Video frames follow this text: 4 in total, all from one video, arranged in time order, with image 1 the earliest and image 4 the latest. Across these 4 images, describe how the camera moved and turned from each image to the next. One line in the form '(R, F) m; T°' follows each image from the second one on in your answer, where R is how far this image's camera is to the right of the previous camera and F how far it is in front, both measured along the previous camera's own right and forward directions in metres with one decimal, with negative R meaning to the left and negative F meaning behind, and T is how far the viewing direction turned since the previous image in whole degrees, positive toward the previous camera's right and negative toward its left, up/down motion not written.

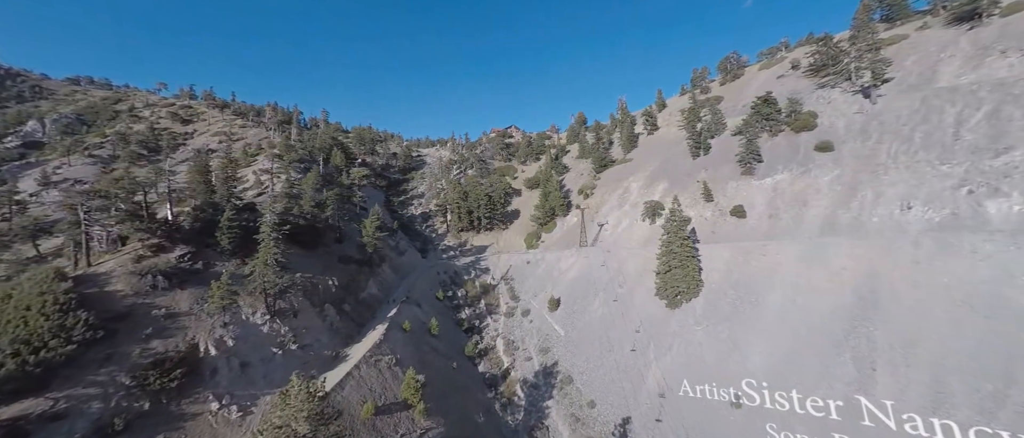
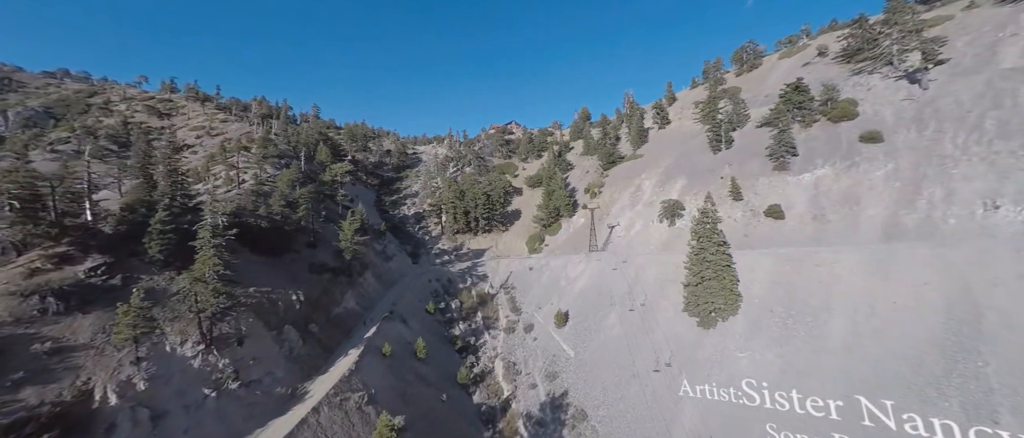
(-0.1, +8.6) m; 0°
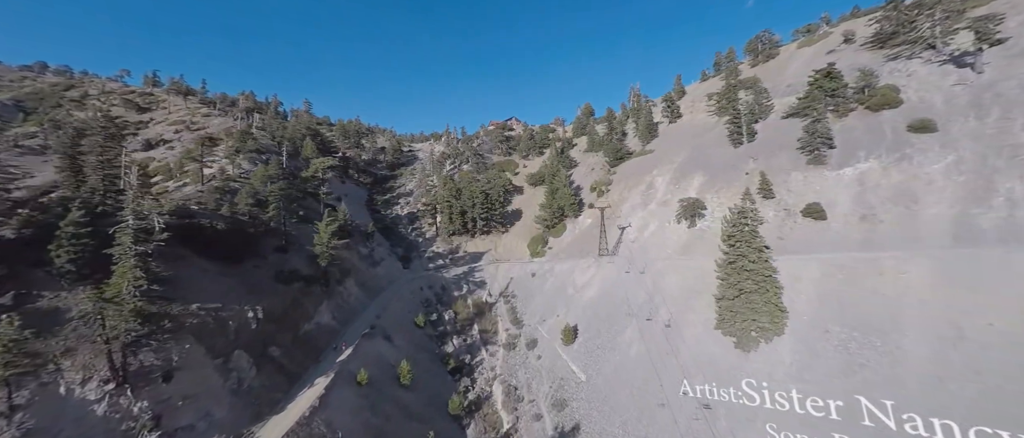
(-0.1, +7.1) m; 0°
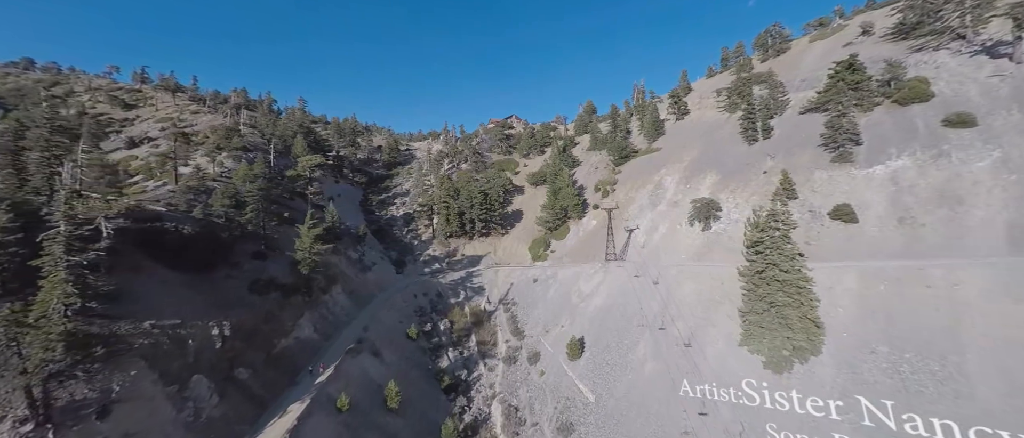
(-0.1, +4.2) m; 0°
